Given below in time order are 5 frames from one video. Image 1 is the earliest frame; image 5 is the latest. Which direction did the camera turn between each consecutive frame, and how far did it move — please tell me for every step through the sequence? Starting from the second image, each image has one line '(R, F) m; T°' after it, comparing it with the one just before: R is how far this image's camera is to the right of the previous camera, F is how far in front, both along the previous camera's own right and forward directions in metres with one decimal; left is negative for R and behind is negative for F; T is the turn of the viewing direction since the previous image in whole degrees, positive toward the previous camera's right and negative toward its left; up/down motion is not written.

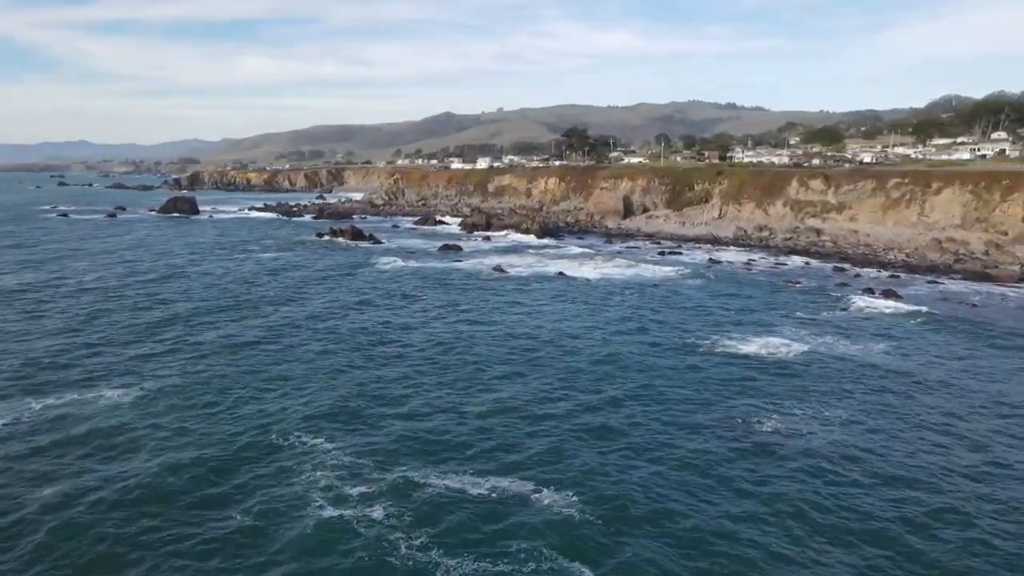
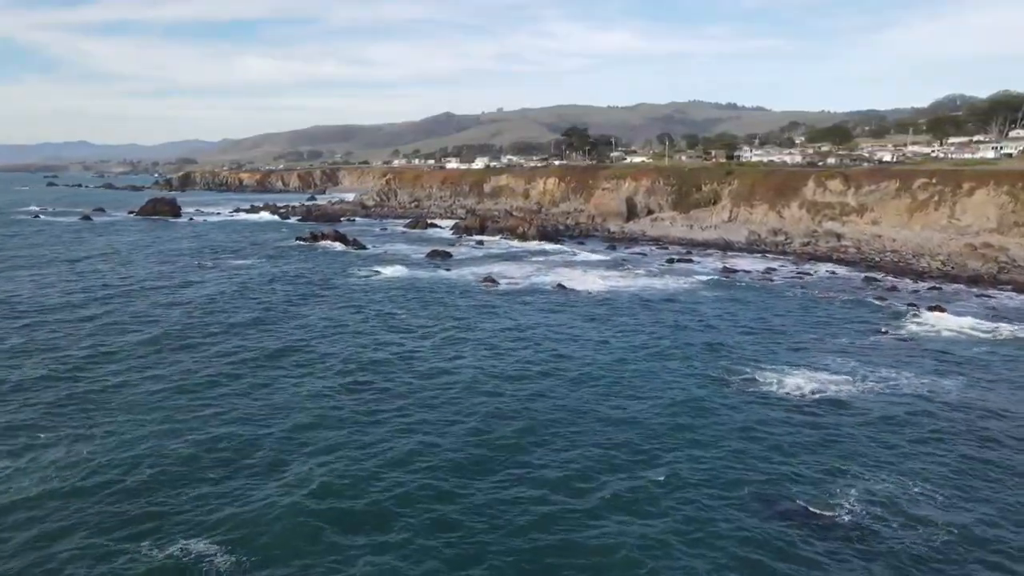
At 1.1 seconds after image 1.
(+0.4, +4.7) m; 0°
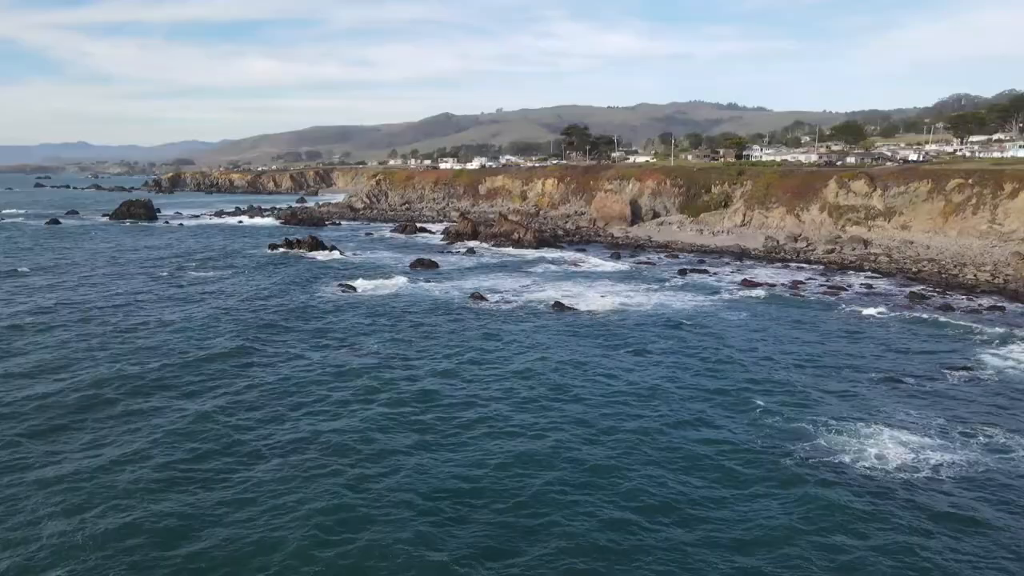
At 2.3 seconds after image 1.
(+0.4, +5.3) m; 0°
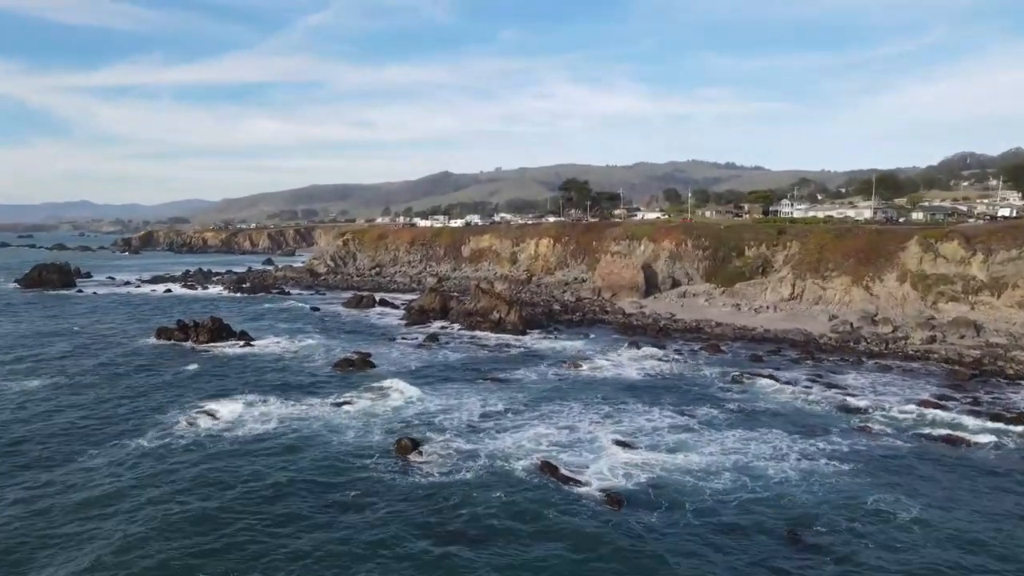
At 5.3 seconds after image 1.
(+1.2, +14.4) m; 0°
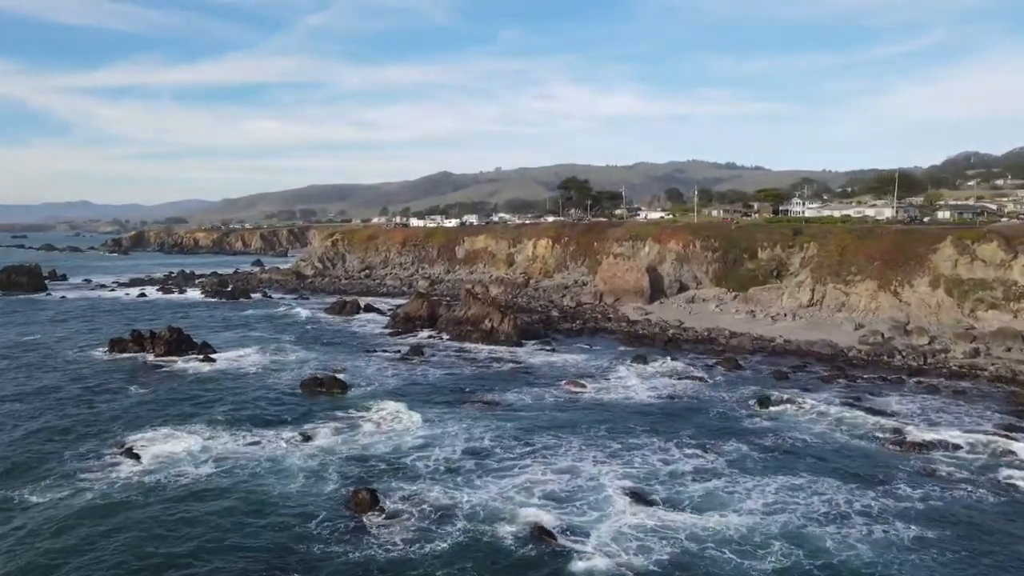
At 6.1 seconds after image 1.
(+0.3, +4.0) m; 0°
